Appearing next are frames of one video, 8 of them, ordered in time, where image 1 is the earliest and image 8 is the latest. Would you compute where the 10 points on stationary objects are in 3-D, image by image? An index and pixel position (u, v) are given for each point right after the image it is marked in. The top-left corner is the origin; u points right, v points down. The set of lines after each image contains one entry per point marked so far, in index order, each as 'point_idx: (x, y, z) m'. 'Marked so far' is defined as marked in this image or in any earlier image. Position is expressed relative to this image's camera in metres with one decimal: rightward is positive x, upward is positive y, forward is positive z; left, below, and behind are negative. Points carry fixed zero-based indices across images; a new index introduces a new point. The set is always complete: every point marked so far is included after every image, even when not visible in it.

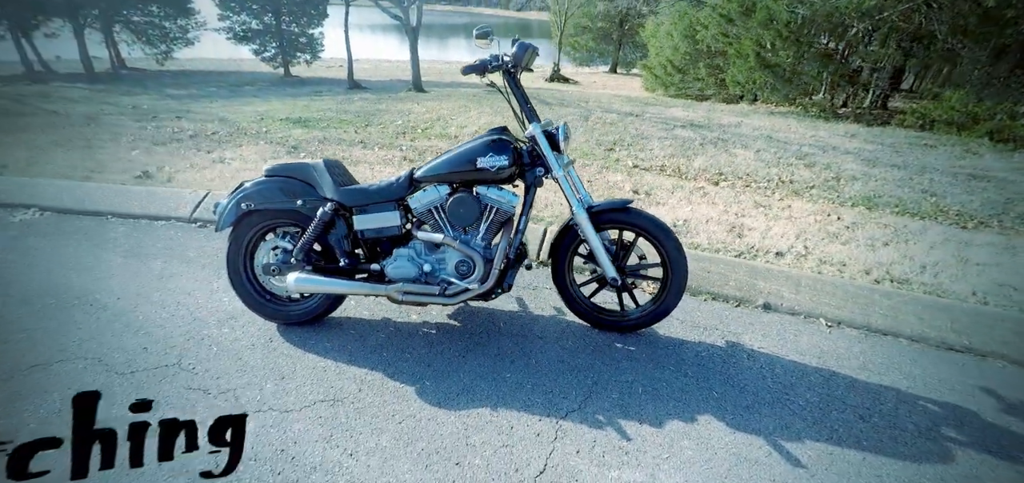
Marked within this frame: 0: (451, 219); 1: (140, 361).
0: (-0.3, +0.1, +2.8) m
1: (-2.1, -0.6, +2.9) m
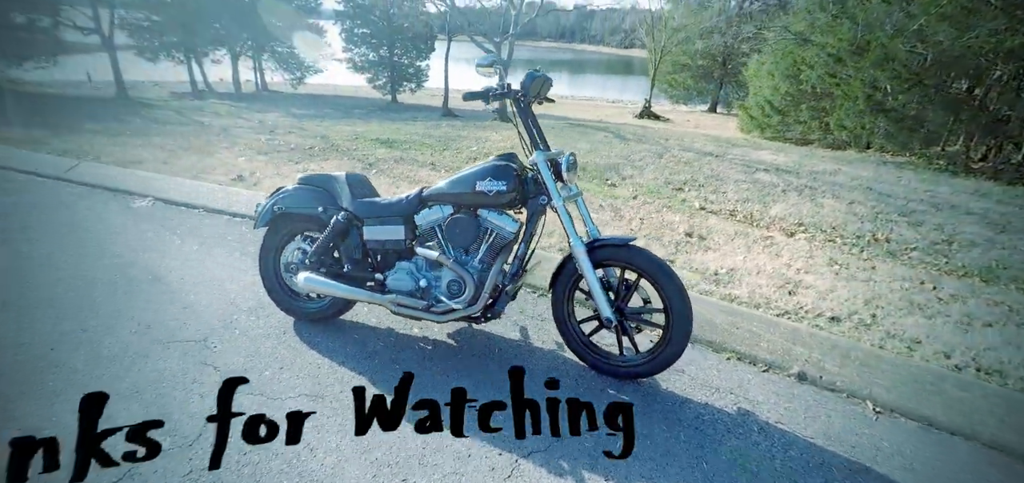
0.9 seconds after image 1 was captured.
0: (-0.3, 0.0, +2.9) m
1: (-2.1, -0.6, +3.3) m
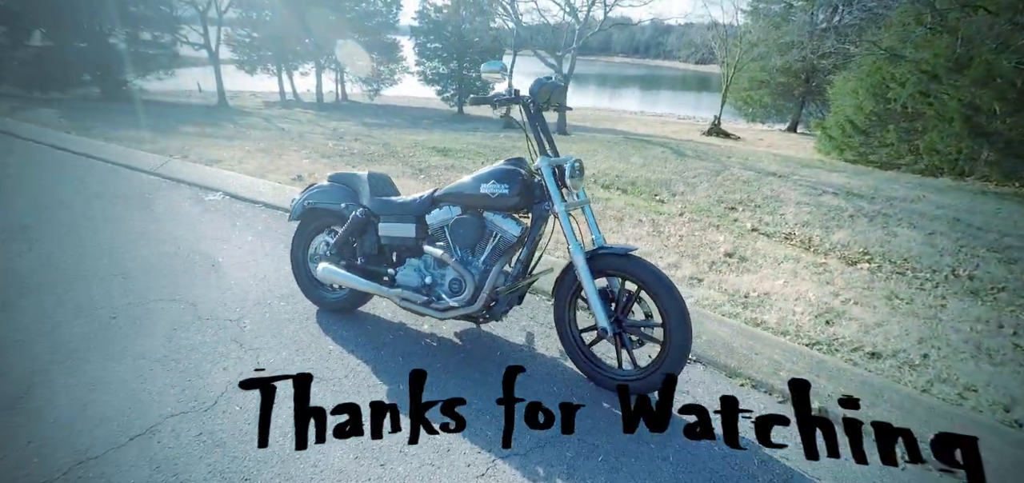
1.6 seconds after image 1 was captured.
0: (-0.3, 0.0, +3.0) m
1: (-2.1, -0.5, +3.6) m
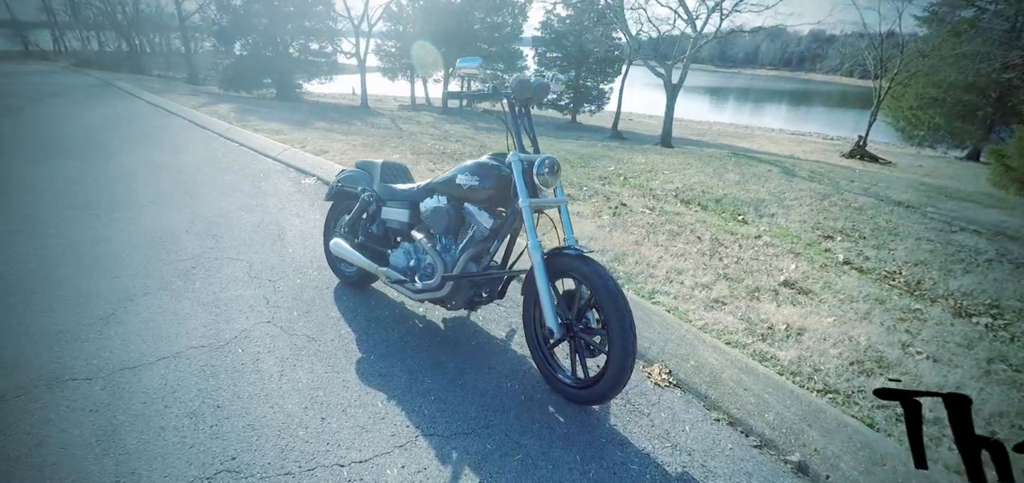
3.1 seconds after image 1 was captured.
0: (-0.5, +0.1, +3.2) m
1: (-2.0, -0.2, +4.2) m
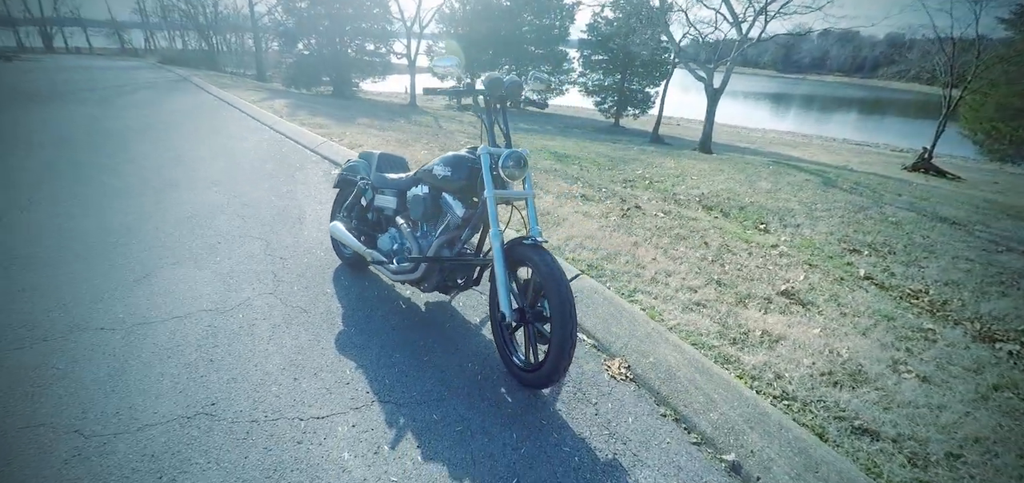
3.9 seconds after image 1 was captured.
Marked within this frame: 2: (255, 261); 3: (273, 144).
0: (-0.6, +0.2, +3.4) m
1: (-2.1, -0.1, +4.6) m
2: (-2.1, -0.2, +4.4) m
3: (-3.5, +1.4, +7.8) m
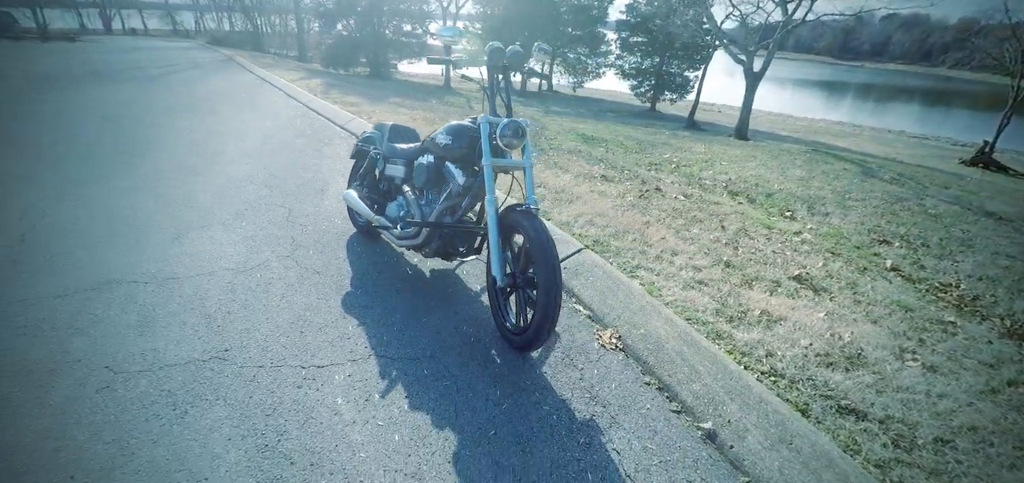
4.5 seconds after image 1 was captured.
0: (-0.6, +0.4, +3.5) m
1: (-2.0, +0.2, +4.9) m
2: (-2.0, +0.1, +4.7) m
3: (-3.1, +1.9, +8.1) m
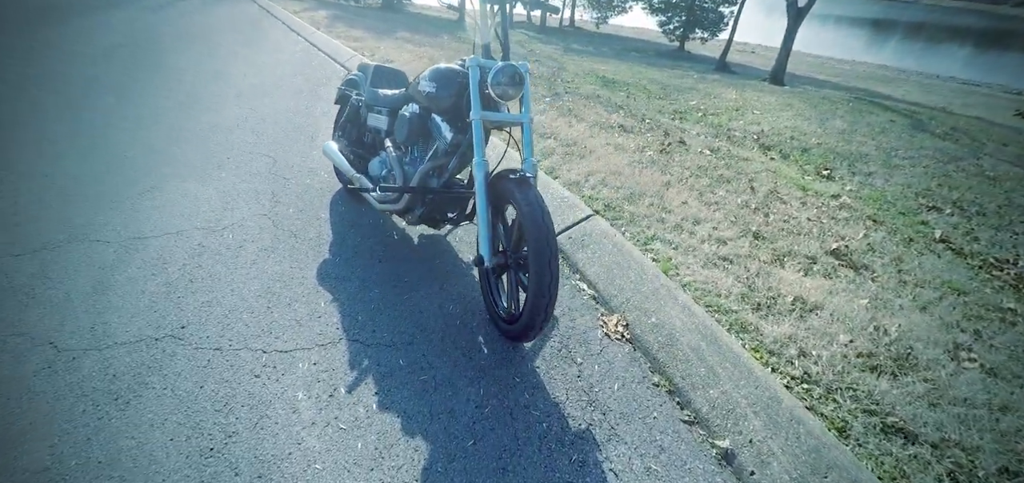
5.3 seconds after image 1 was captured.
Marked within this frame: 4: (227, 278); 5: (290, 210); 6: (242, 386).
0: (-0.6, +0.6, +3.0) m
1: (-1.9, +0.6, +4.4) m
2: (-2.0, +0.5, +4.2) m
3: (-2.9, +2.6, +7.5) m
4: (-1.7, -0.2, +3.2) m
5: (-1.6, +0.2, +3.8) m
6: (-1.2, -0.7, +2.4) m
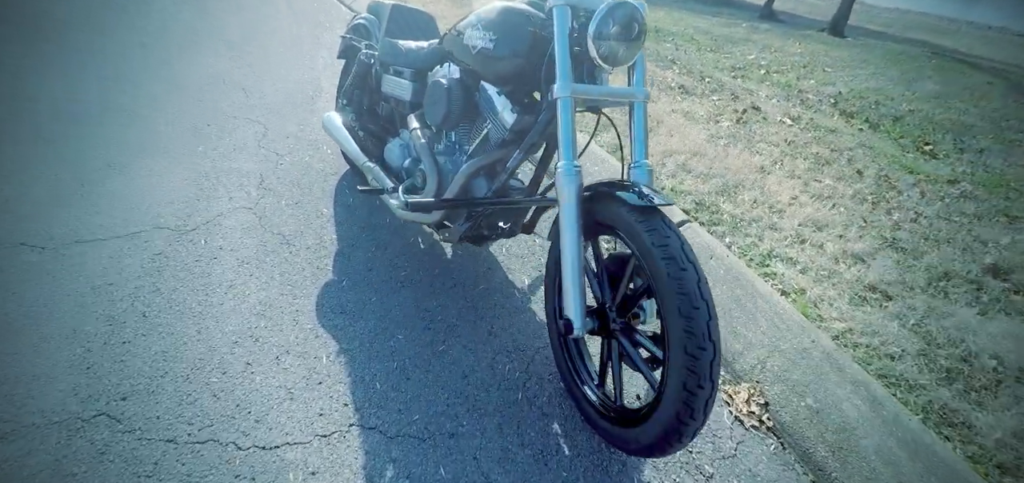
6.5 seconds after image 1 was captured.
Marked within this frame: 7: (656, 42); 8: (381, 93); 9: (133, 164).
0: (-0.3, +0.5, +2.1) m
1: (-1.6, +0.7, +3.5) m
2: (-1.7, +0.5, +3.3) m
3: (-2.5, +2.9, +6.3) m
4: (-1.4, -0.3, +2.3) m
5: (-1.3, +0.2, +2.9) m
6: (-0.9, -0.8, +1.6) m
7: (+1.9, +2.6, +6.9) m
8: (-0.6, +0.7, +2.6) m
9: (-2.3, +0.5, +3.2) m
